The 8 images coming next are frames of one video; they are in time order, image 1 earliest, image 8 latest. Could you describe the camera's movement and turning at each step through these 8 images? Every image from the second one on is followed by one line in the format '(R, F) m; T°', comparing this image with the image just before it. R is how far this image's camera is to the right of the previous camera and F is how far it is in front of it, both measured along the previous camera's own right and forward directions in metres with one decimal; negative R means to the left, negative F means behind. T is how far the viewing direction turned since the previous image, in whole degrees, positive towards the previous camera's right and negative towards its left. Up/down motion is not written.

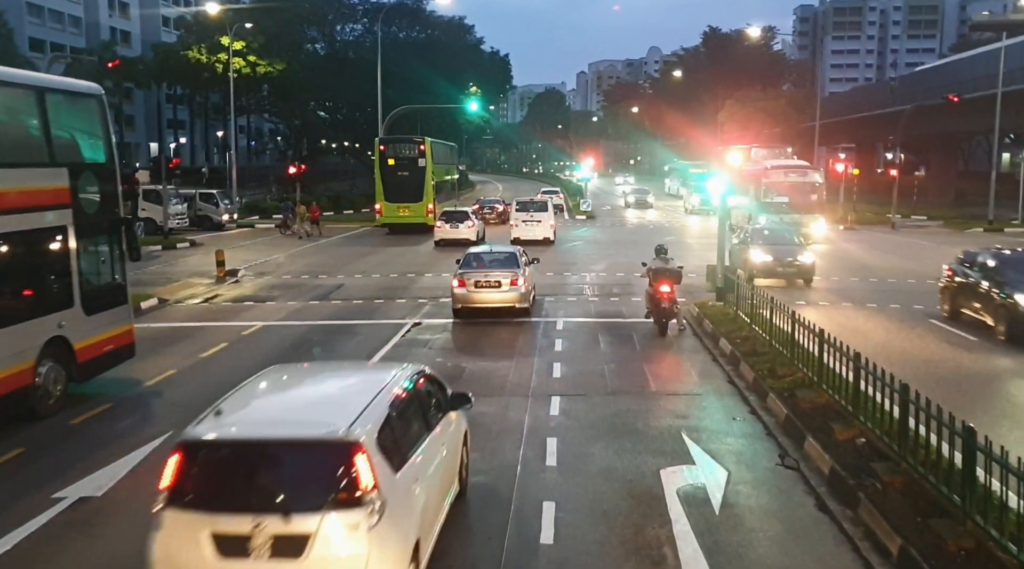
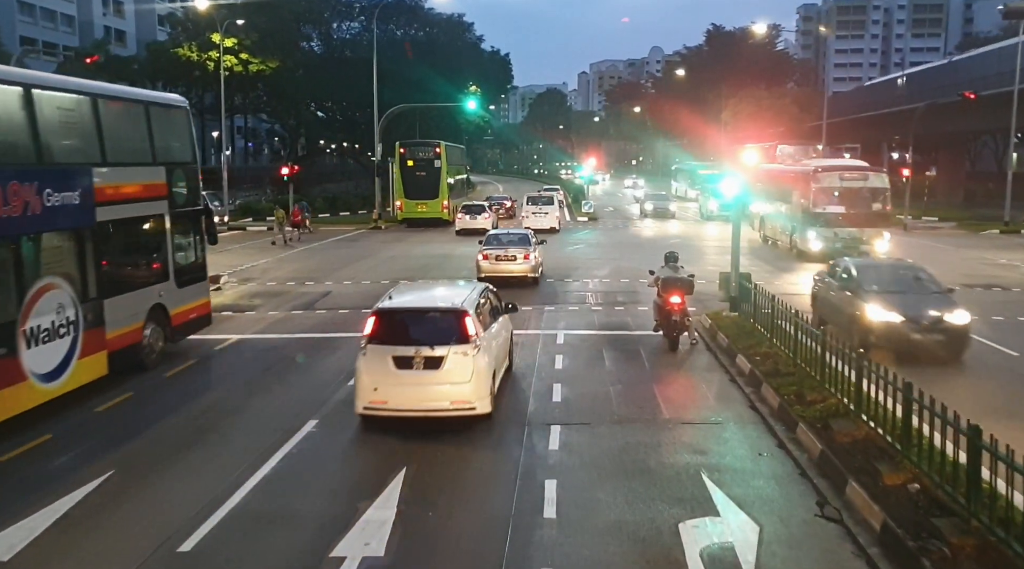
(+0.1, +1.5) m; 0°
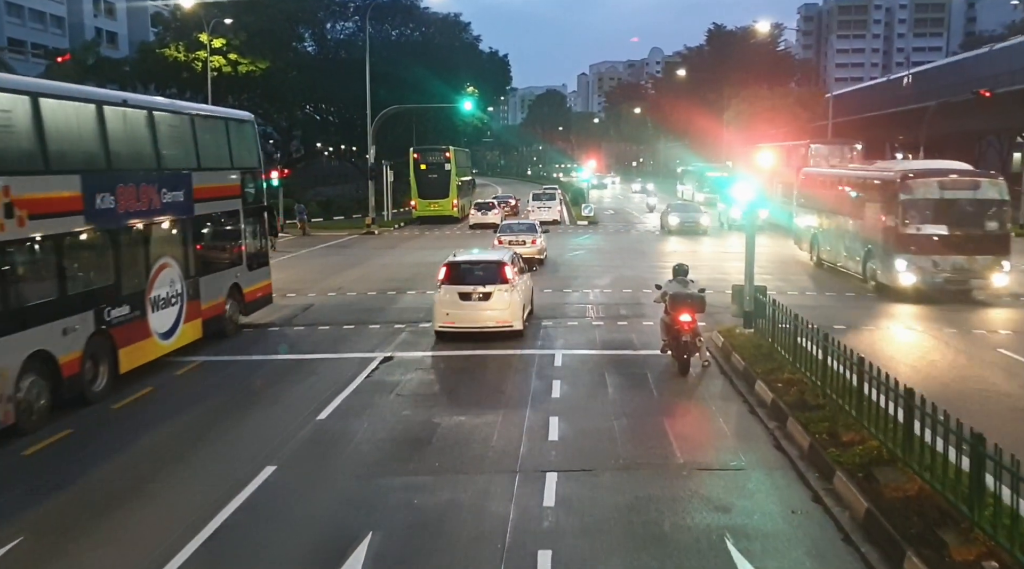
(+0.1, +1.6) m; 0°
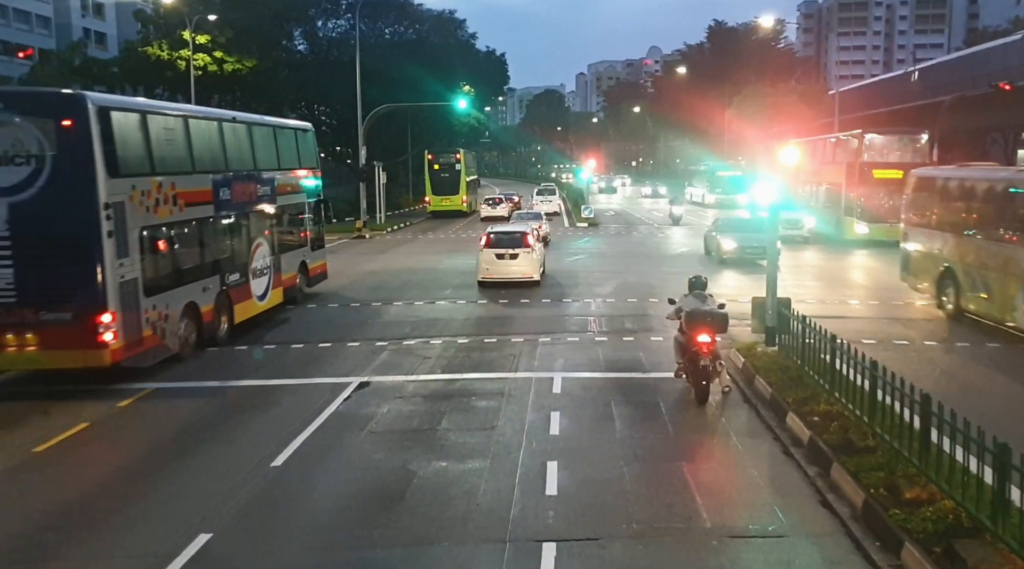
(+0.1, +1.8) m; 0°
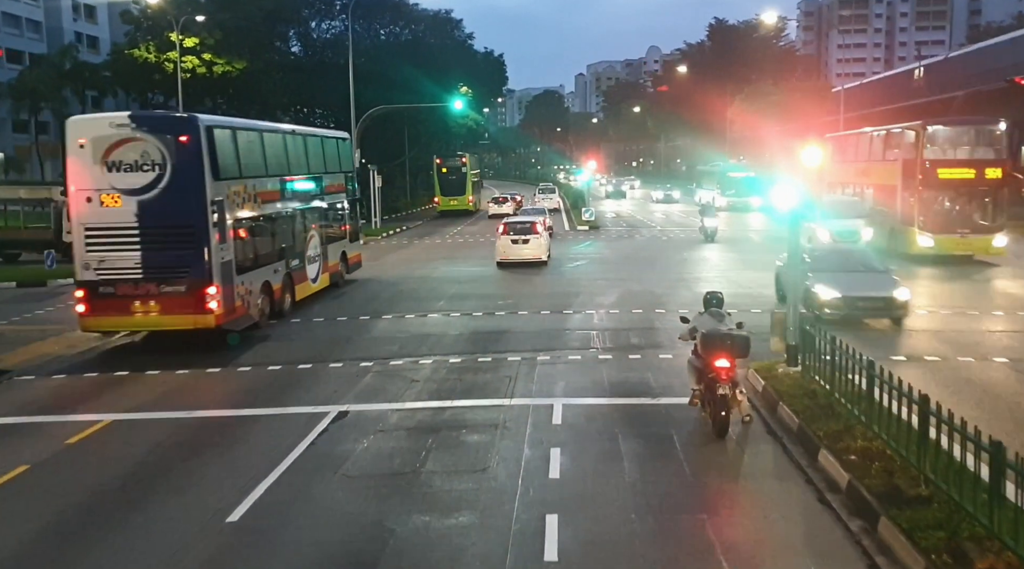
(+0.1, +1.4) m; 0°
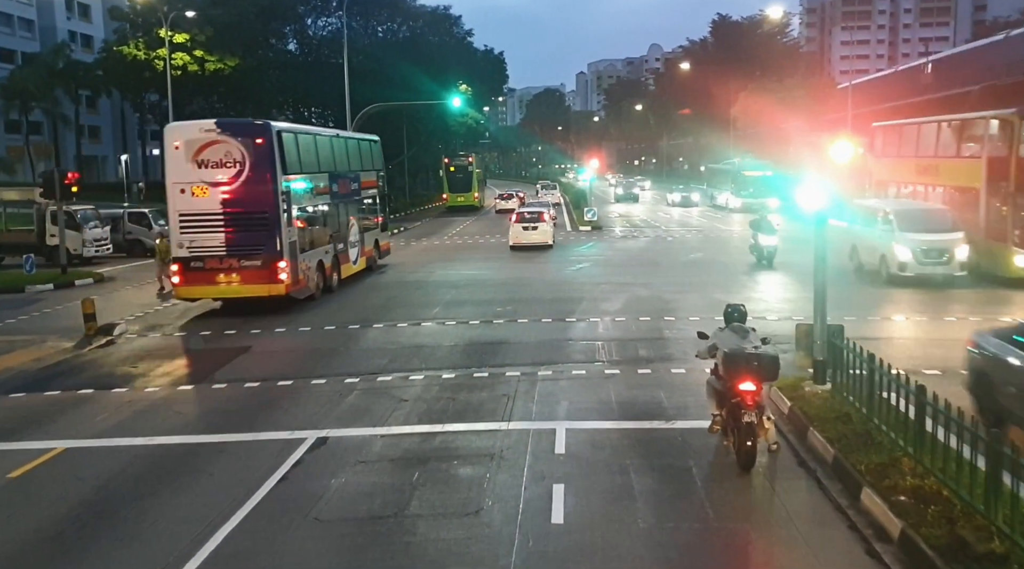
(0.0, +1.3) m; 0°
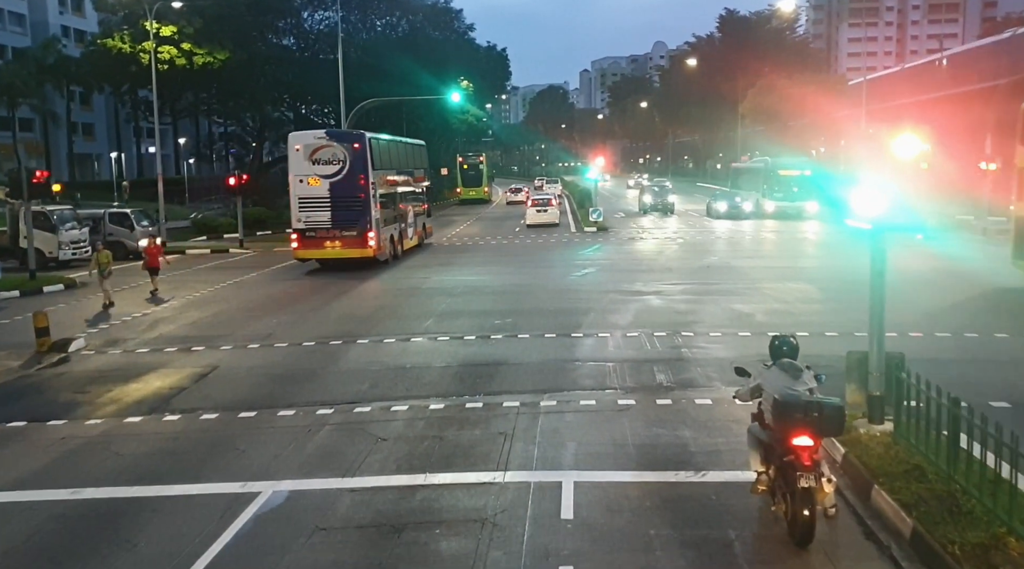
(+0.1, +2.0) m; 0°
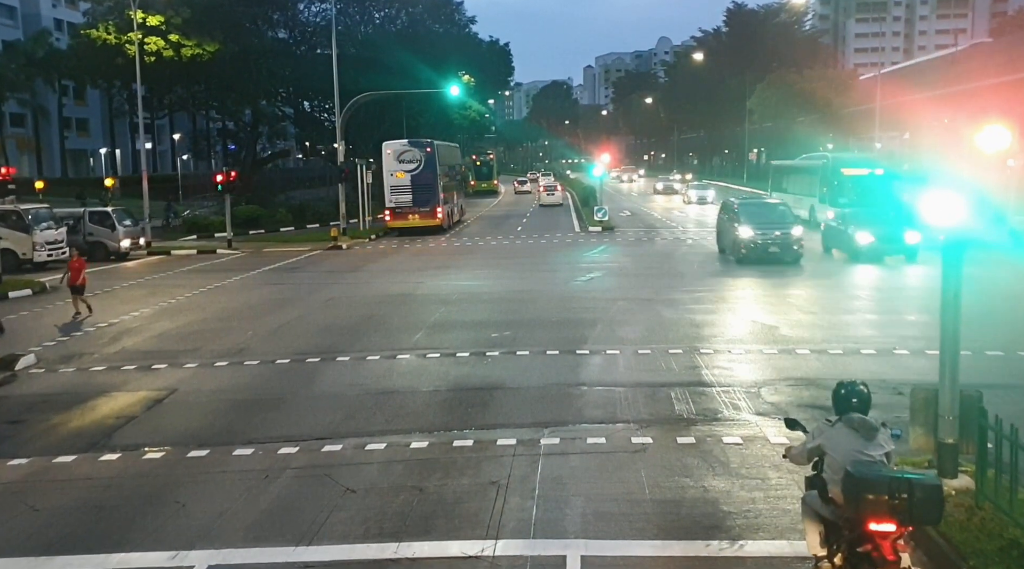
(+0.1, +1.8) m; 0°
